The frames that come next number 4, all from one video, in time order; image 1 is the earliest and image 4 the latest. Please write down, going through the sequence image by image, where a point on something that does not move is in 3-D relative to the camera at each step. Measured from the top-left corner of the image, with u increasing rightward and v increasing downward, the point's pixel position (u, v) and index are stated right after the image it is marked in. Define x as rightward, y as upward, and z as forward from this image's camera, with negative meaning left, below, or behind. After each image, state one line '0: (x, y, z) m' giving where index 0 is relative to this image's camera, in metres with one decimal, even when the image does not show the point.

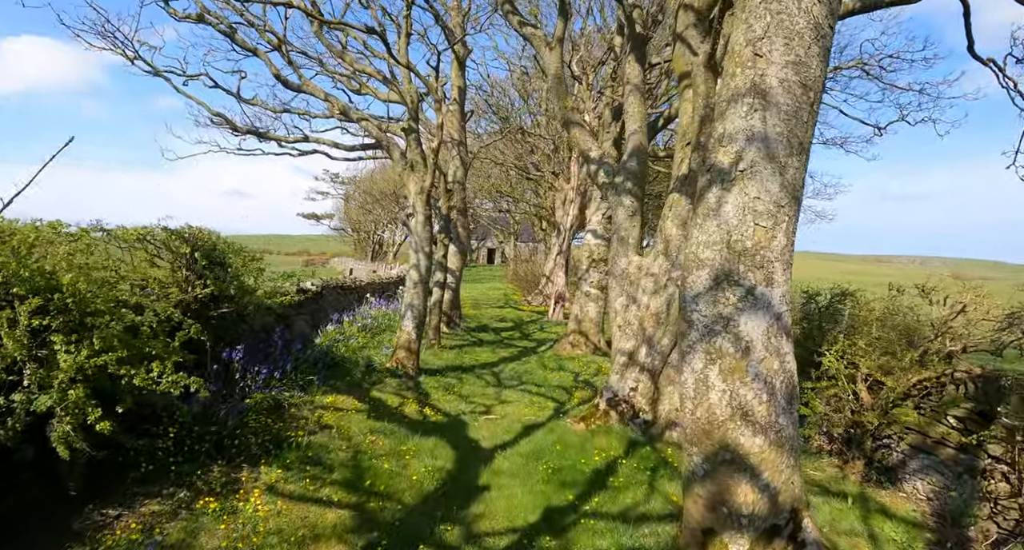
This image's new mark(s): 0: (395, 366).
0: (-1.9, -1.5, +9.8) m
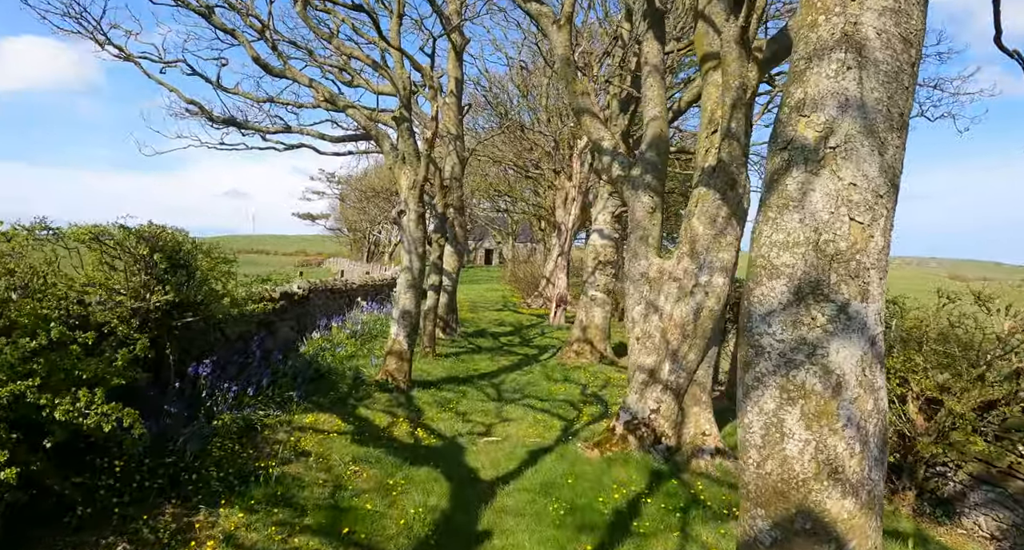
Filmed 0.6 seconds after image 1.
0: (-1.9, -1.5, +8.9) m
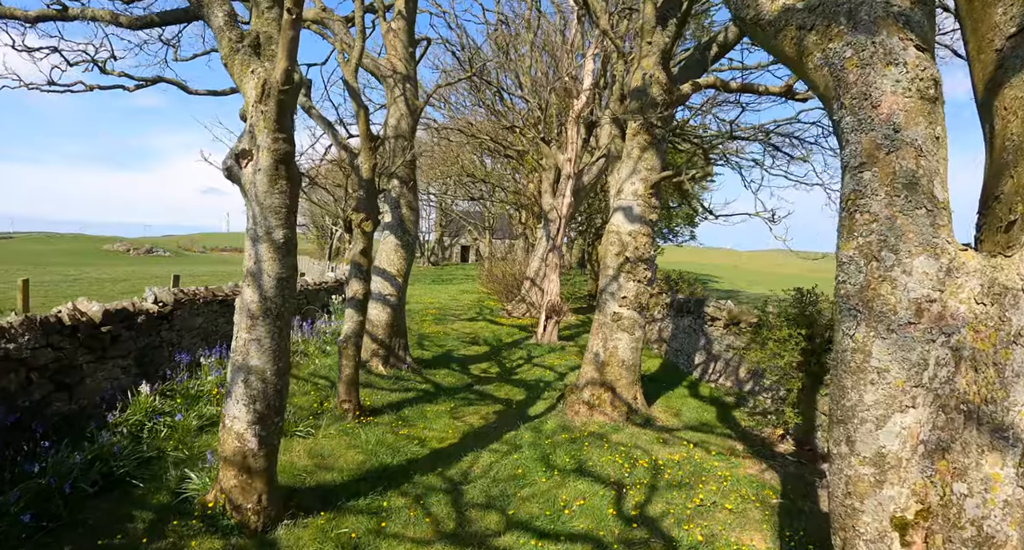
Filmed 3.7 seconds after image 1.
0: (-2.1, -1.6, +4.3) m
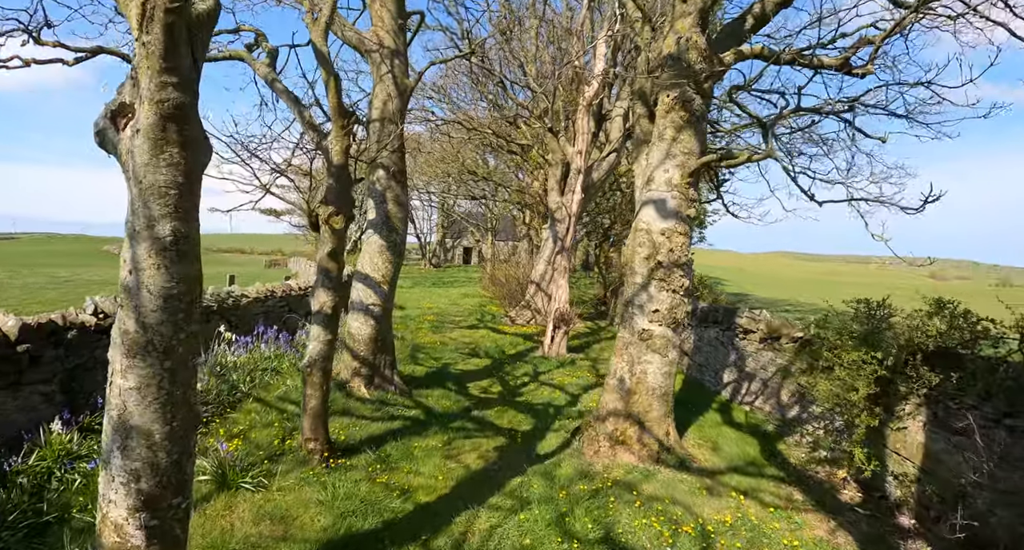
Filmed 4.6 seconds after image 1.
0: (-2.0, -1.7, +3.0) m
